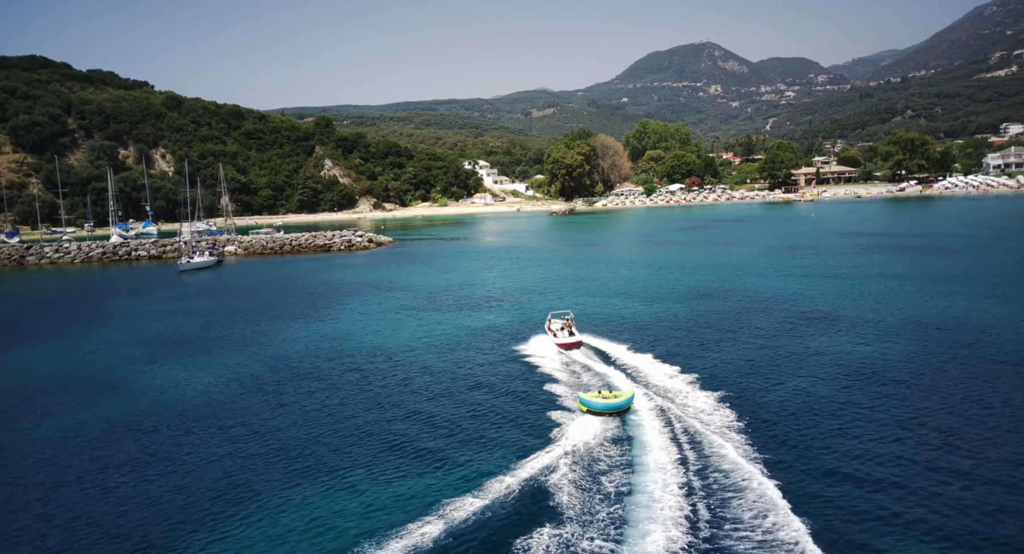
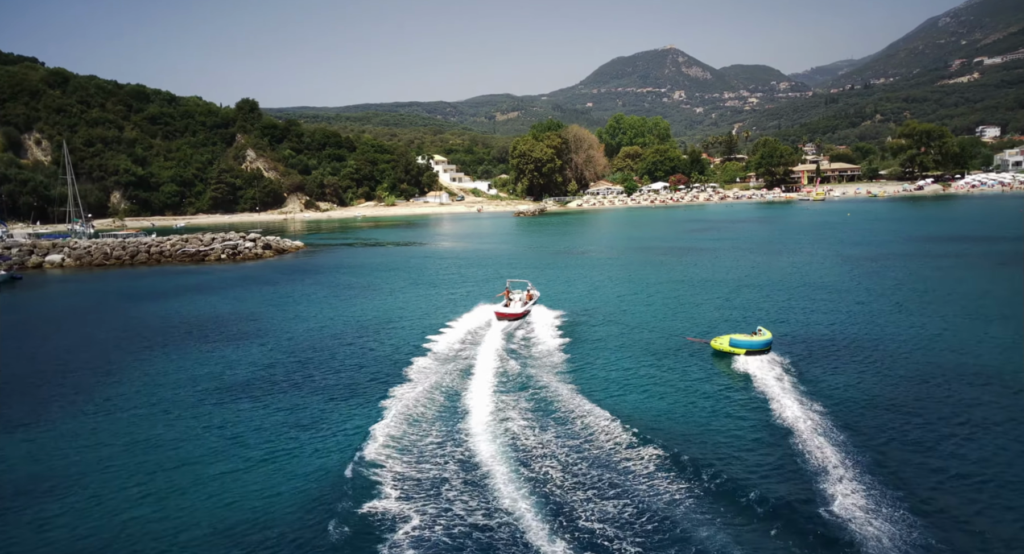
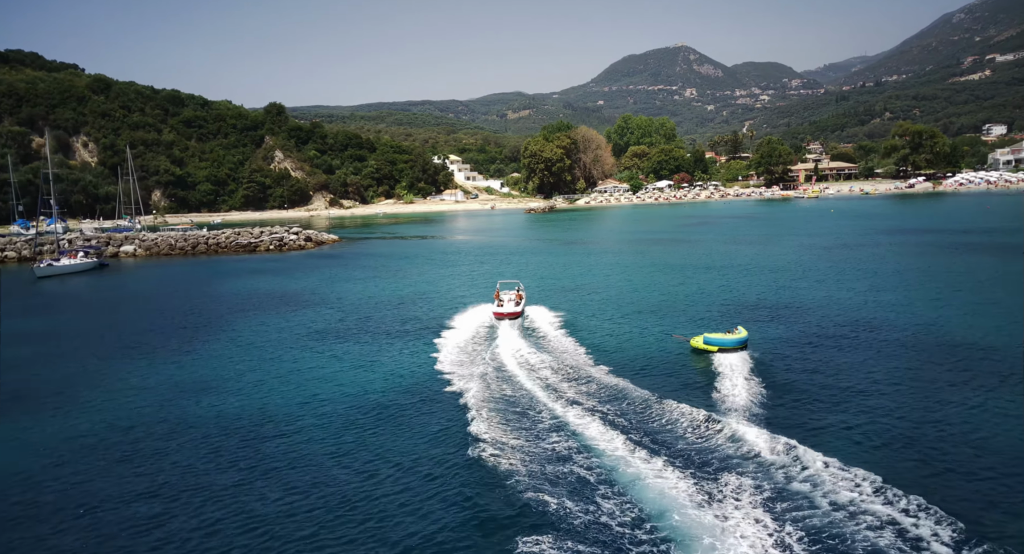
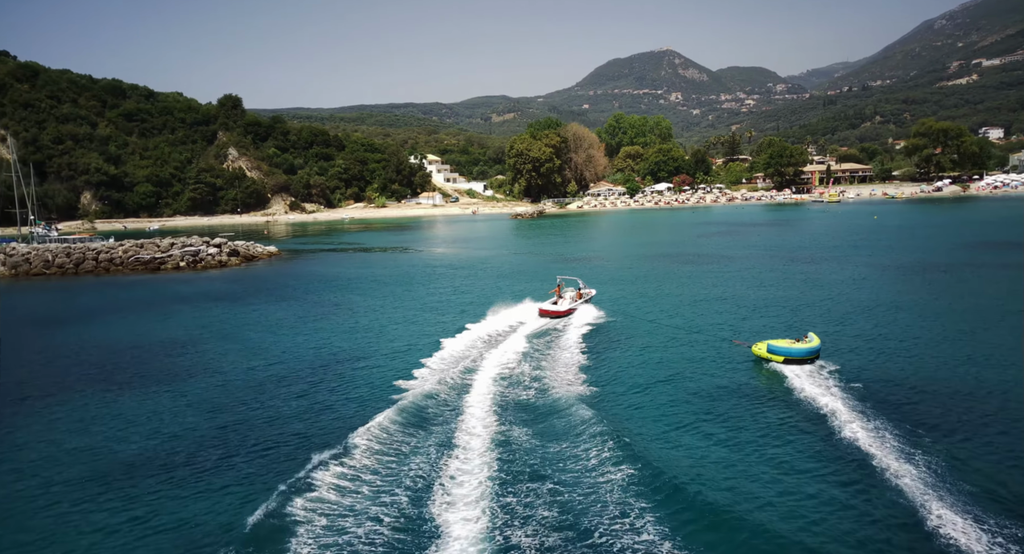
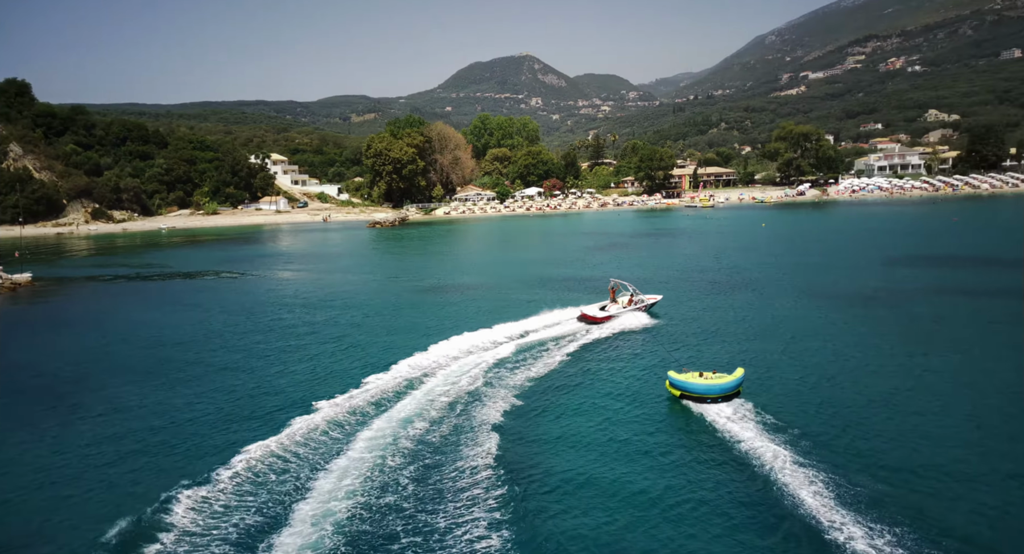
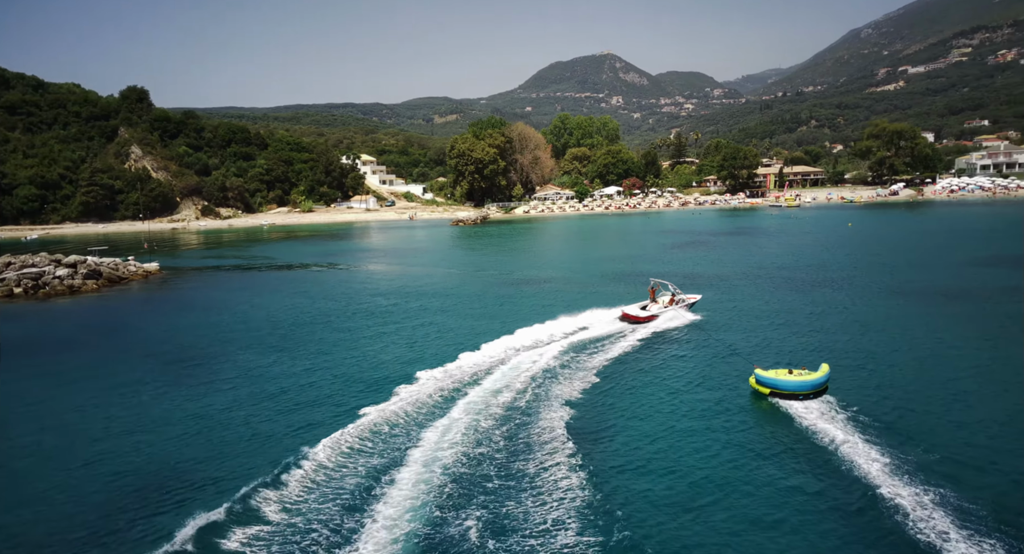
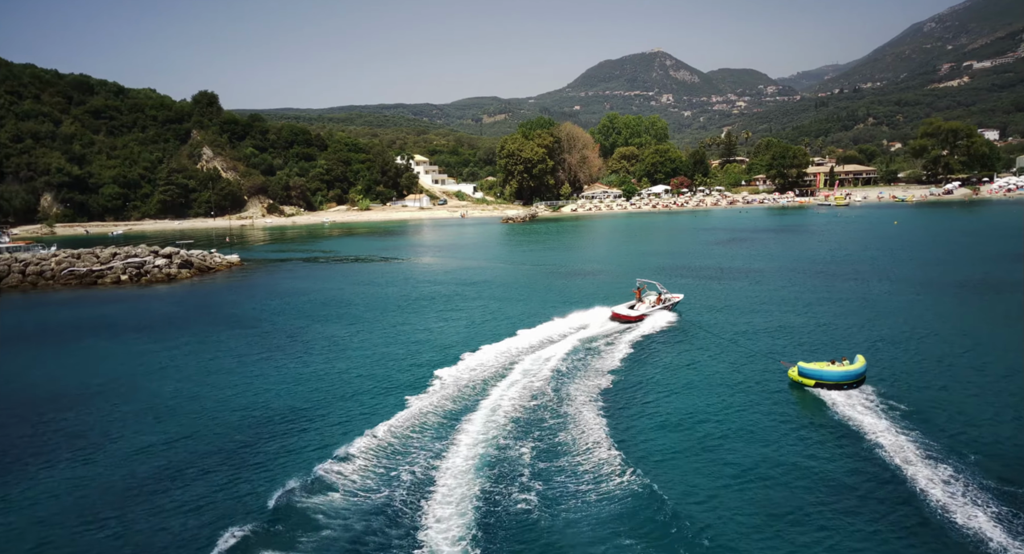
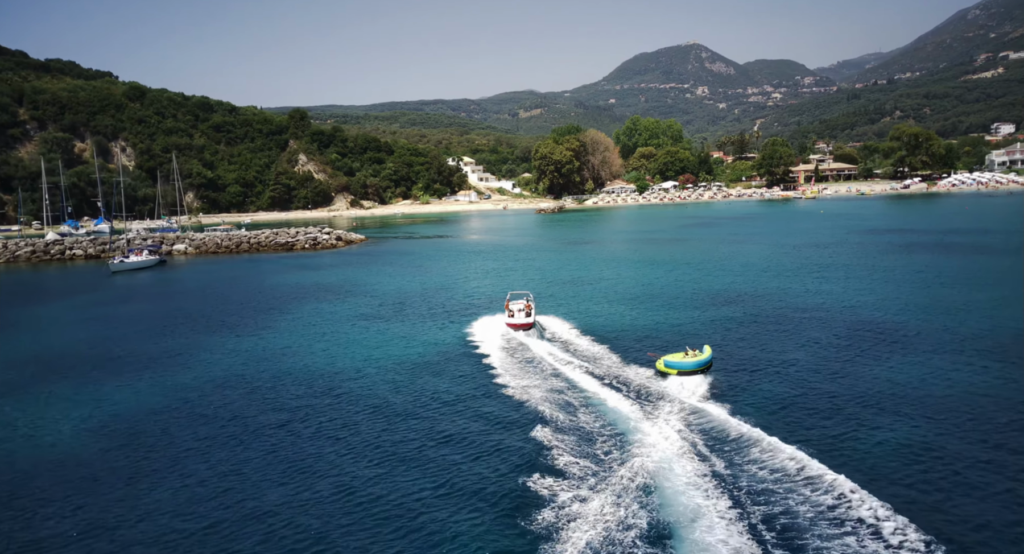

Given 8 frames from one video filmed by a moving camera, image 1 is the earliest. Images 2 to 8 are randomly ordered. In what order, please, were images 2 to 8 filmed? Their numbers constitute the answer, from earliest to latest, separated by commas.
8, 3, 2, 4, 7, 6, 5
